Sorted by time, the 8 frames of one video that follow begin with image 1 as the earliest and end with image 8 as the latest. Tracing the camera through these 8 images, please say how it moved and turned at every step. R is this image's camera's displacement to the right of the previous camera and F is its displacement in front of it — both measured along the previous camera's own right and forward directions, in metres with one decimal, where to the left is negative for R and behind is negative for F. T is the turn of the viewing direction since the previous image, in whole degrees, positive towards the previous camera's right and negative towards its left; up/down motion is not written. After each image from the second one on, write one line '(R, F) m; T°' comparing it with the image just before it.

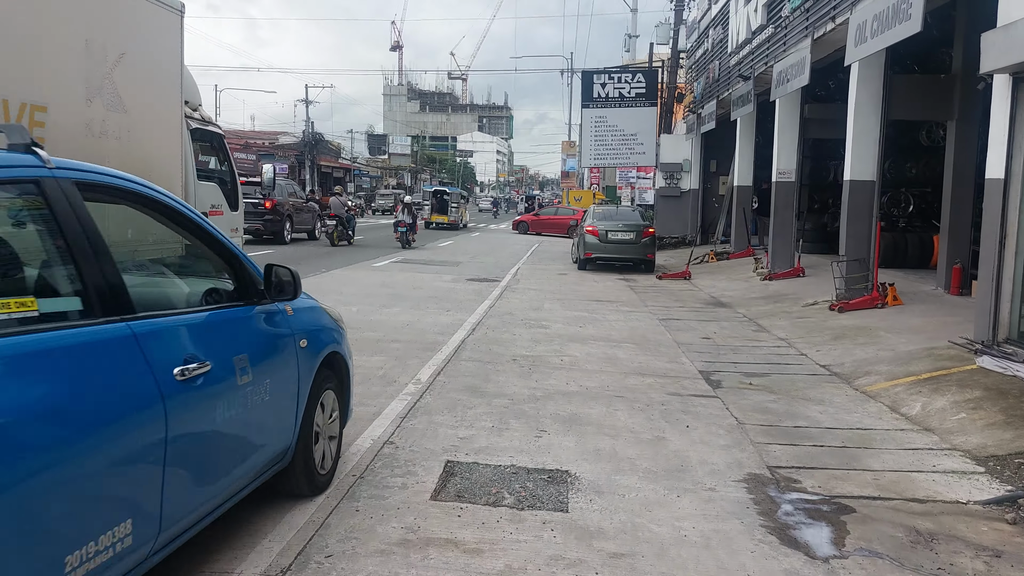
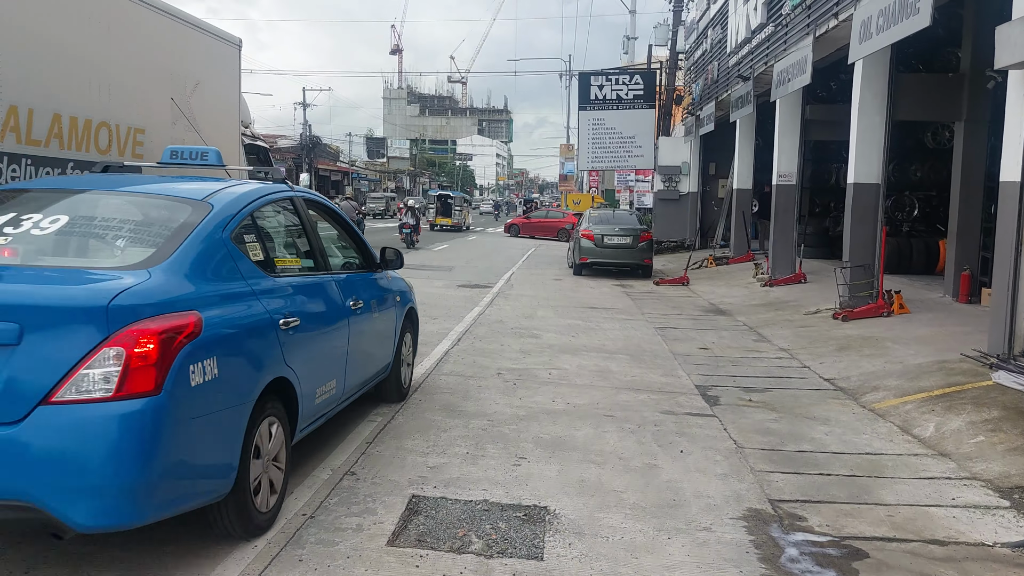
(+0.1, +0.5) m; 0°
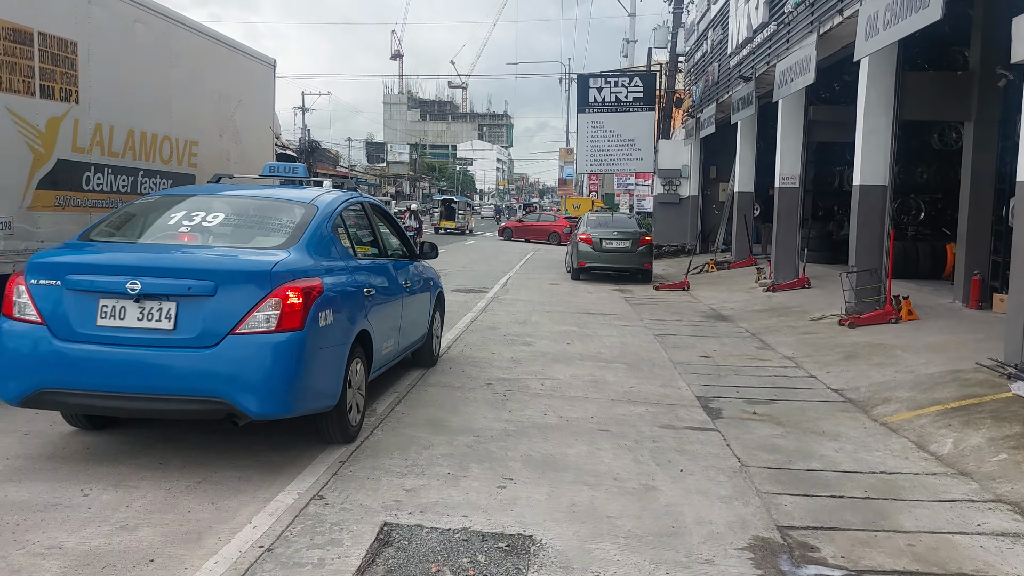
(+0.1, +0.4) m; 0°
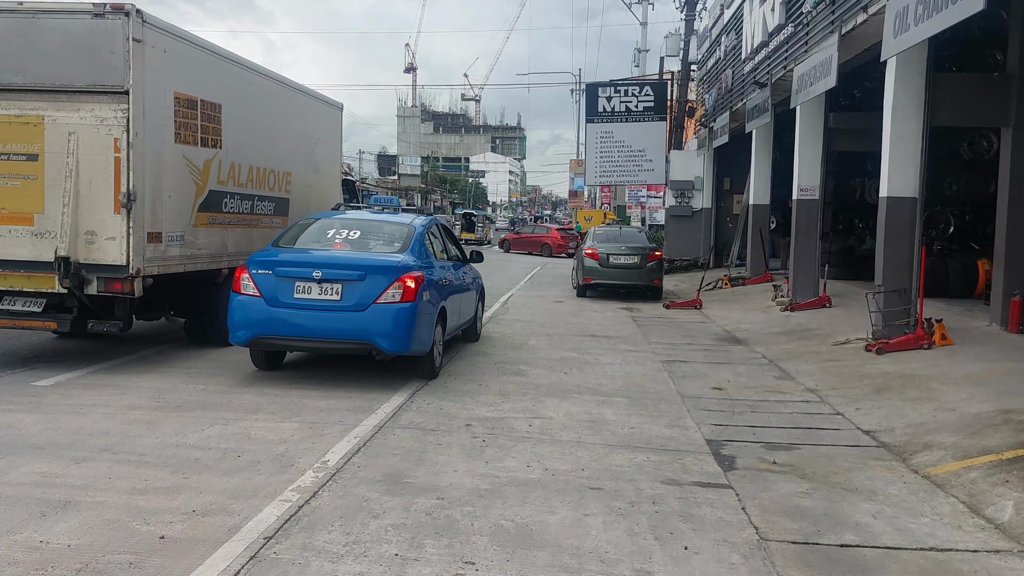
(+0.2, +0.9) m; -1°
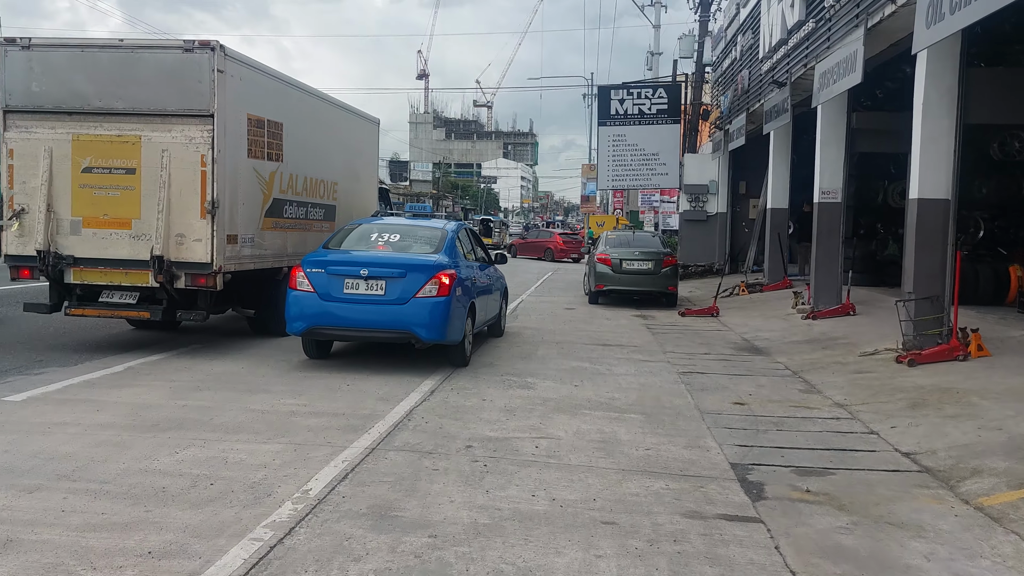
(0.0, +0.5) m; -1°
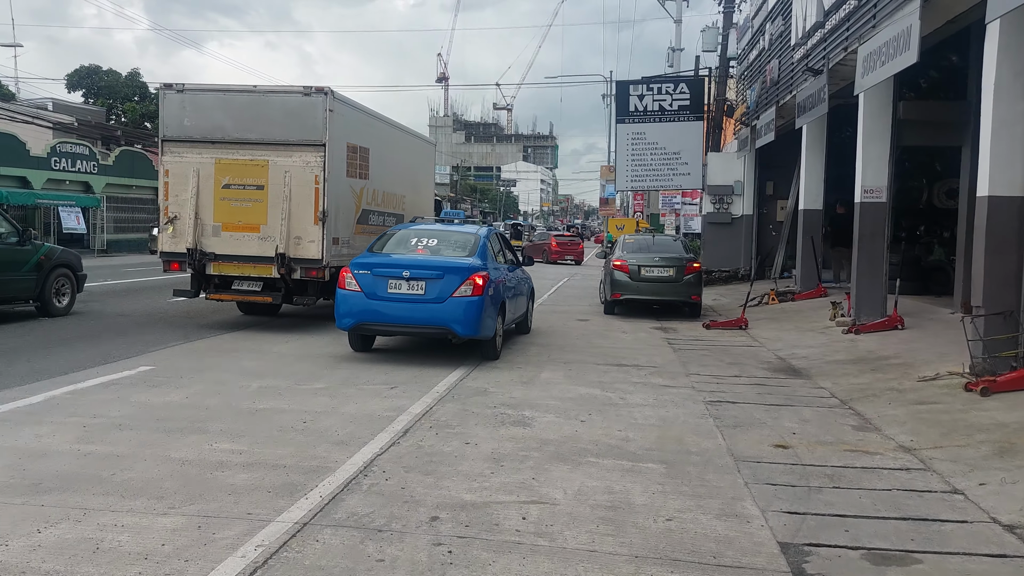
(+0.2, +1.3) m; -1°
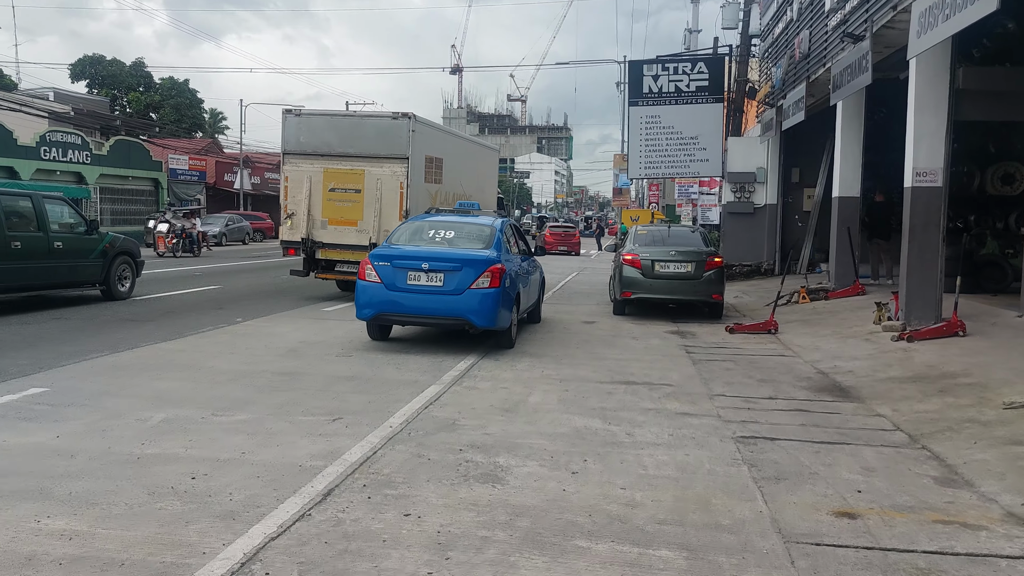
(+0.3, +1.6) m; -1°
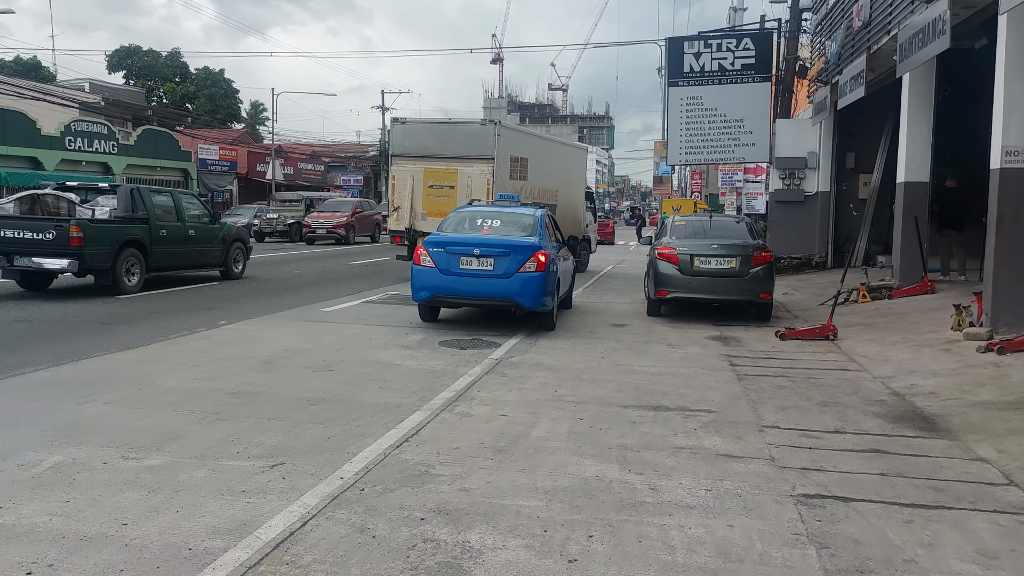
(+0.3, +1.4) m; -3°
